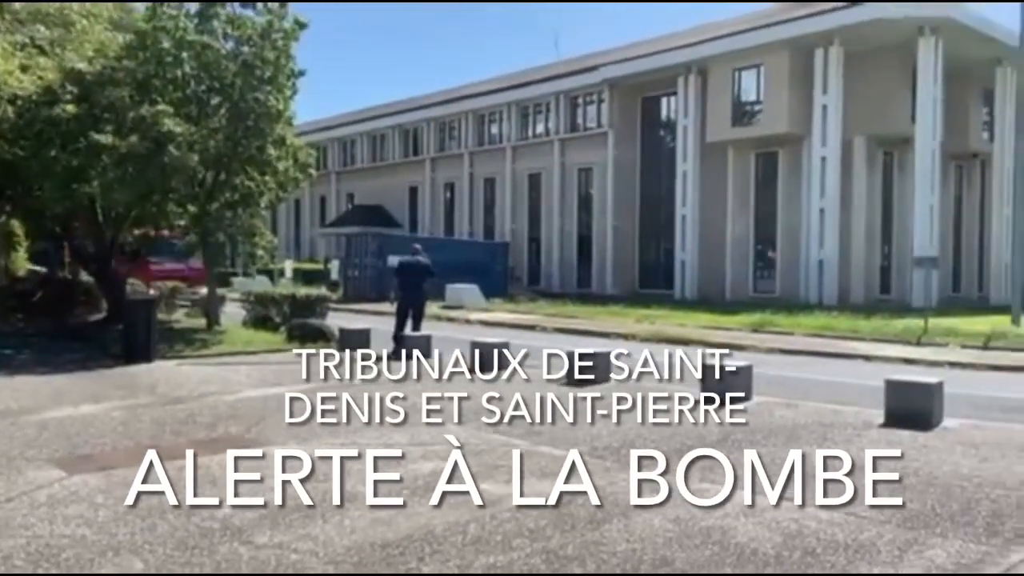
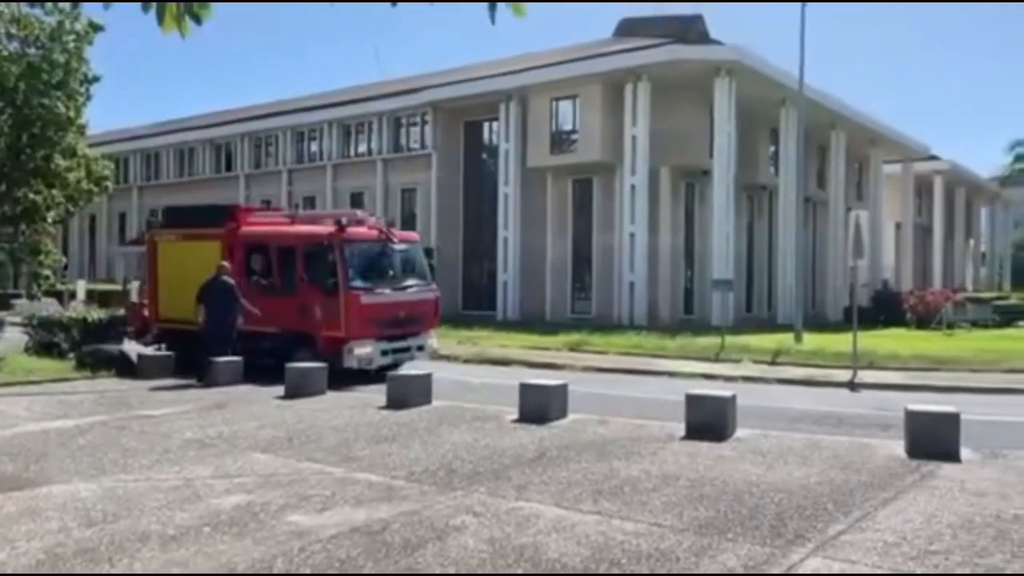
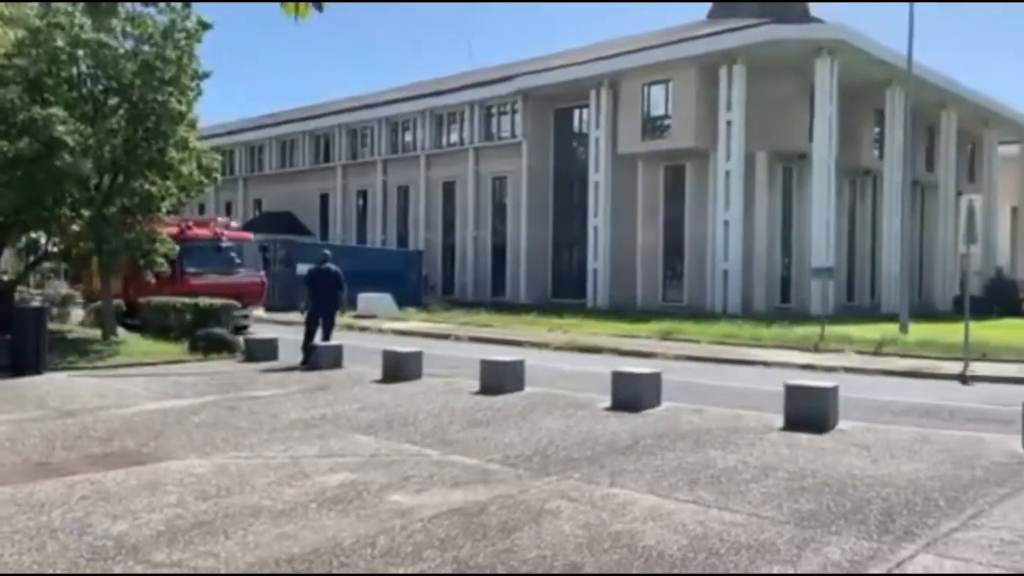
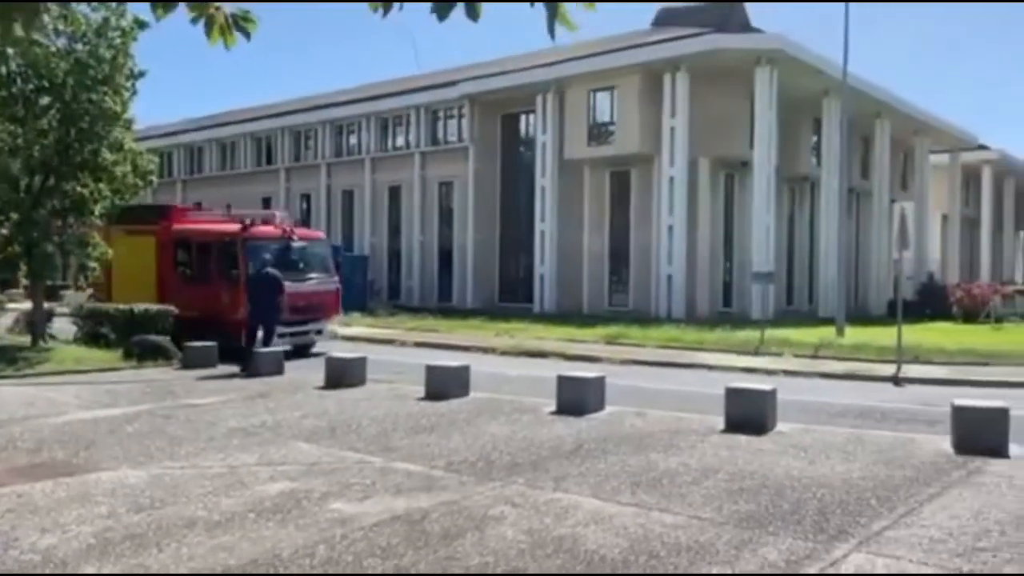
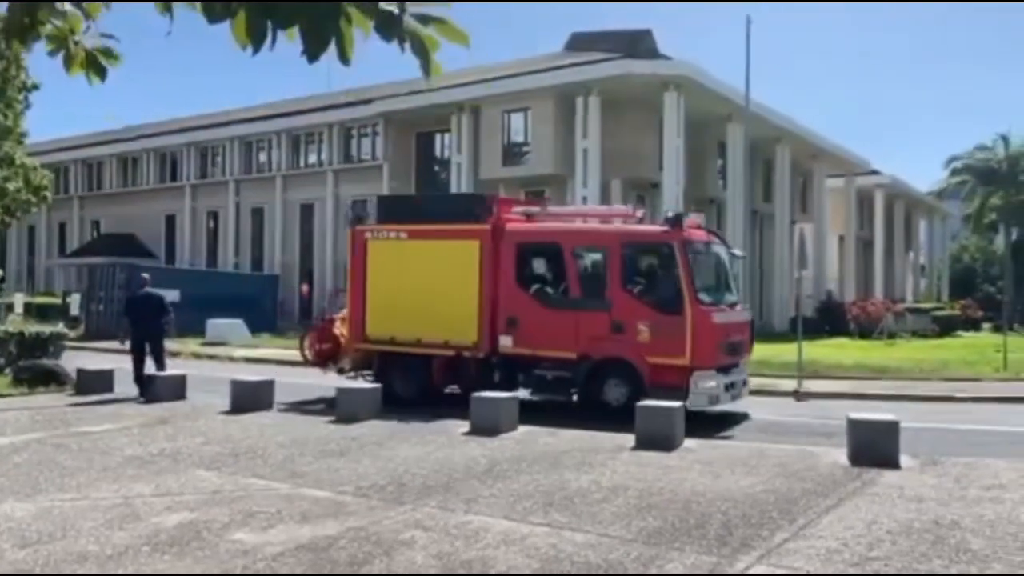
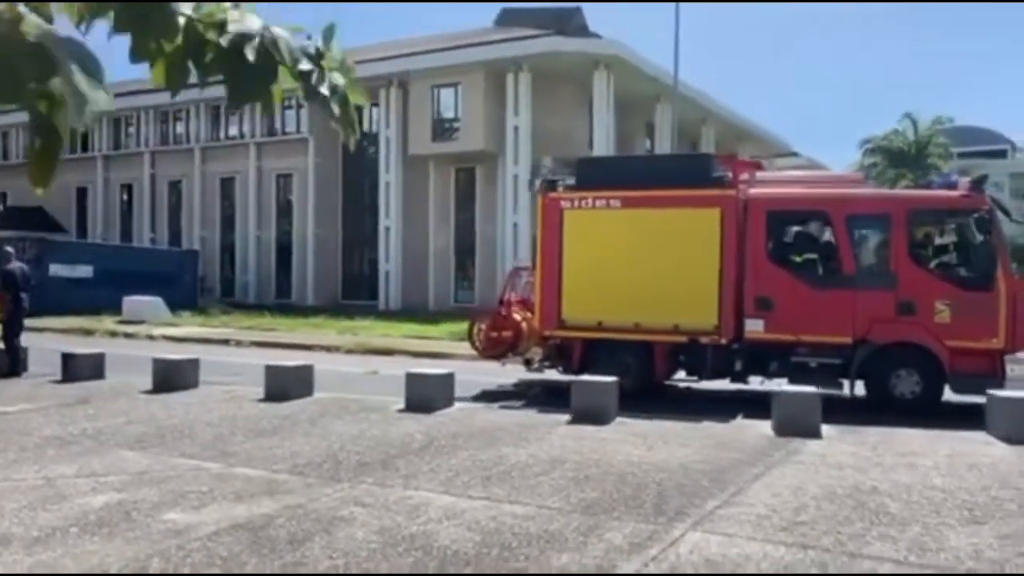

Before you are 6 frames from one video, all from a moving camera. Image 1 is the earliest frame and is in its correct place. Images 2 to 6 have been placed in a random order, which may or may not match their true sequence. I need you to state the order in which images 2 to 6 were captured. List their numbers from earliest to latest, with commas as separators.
3, 4, 2, 5, 6
